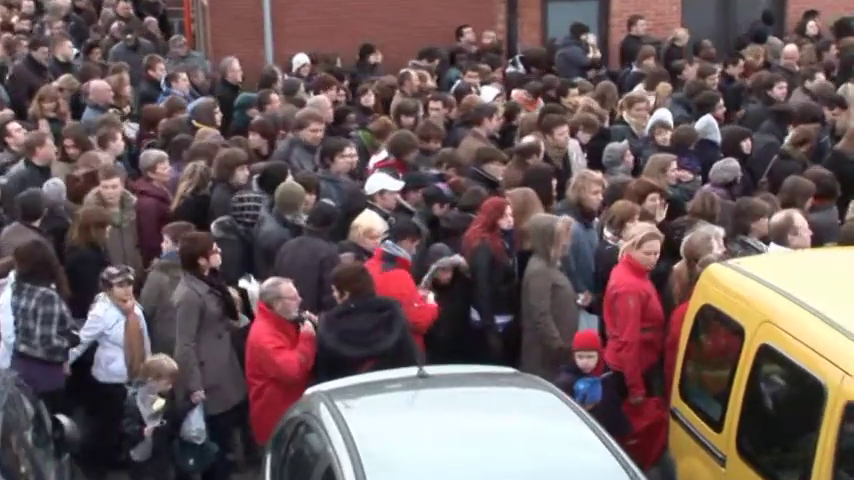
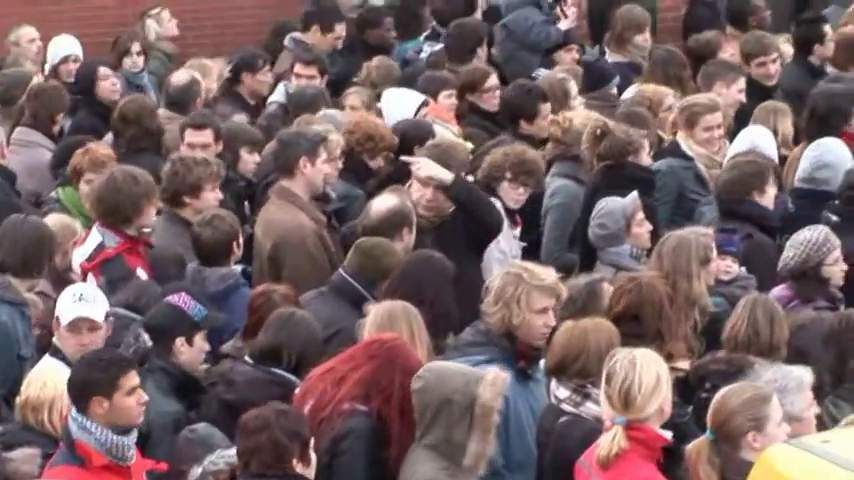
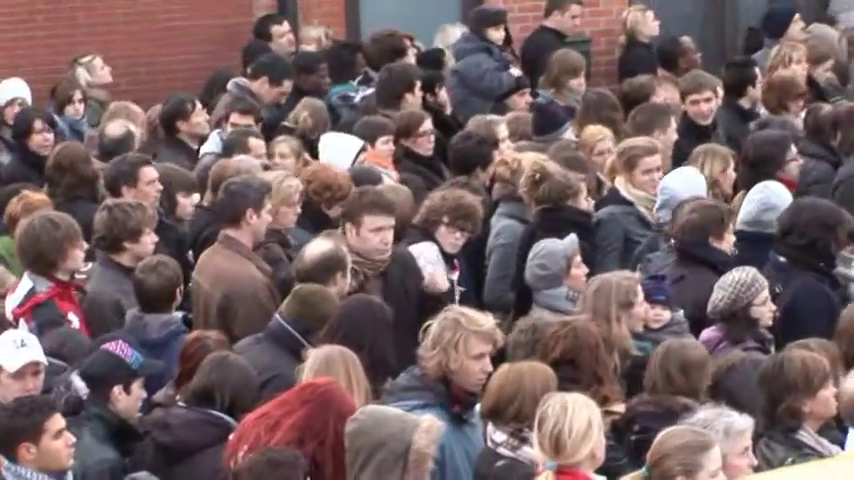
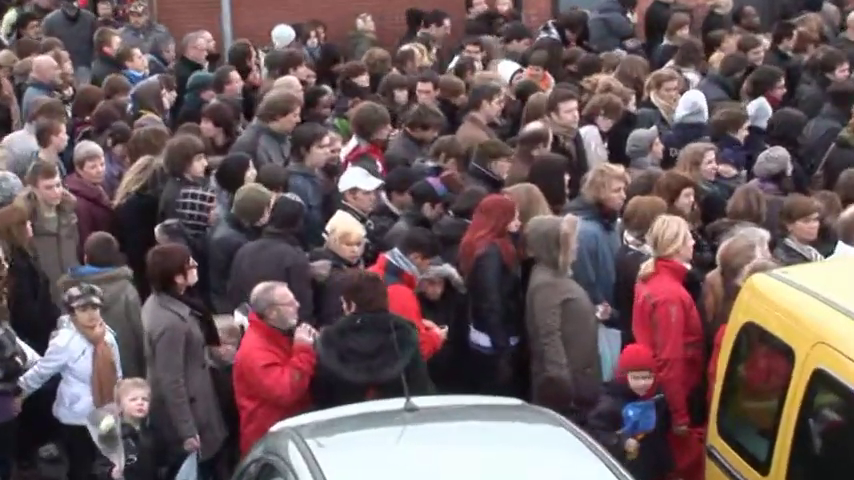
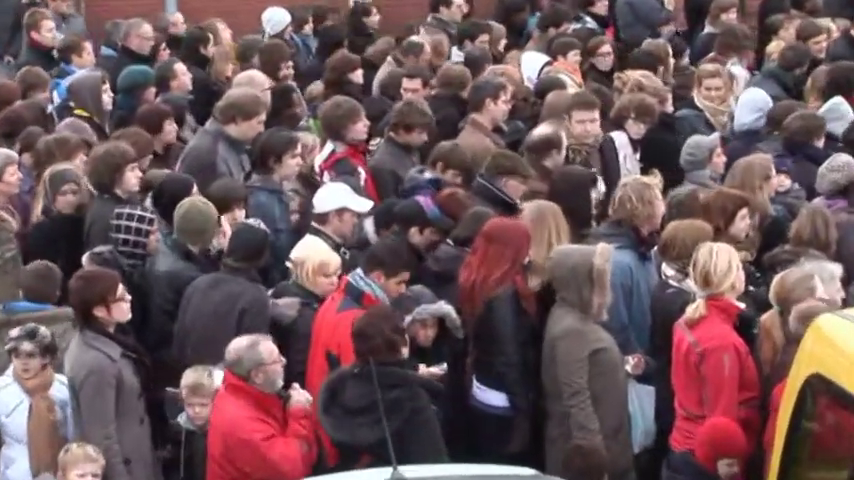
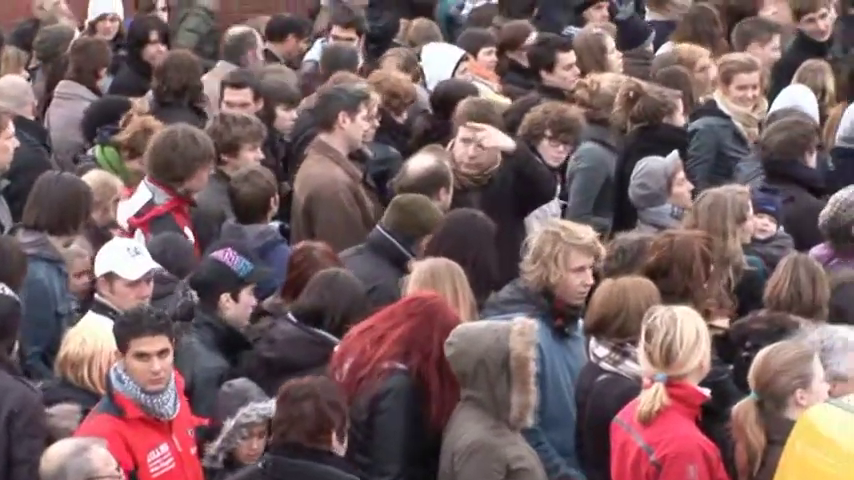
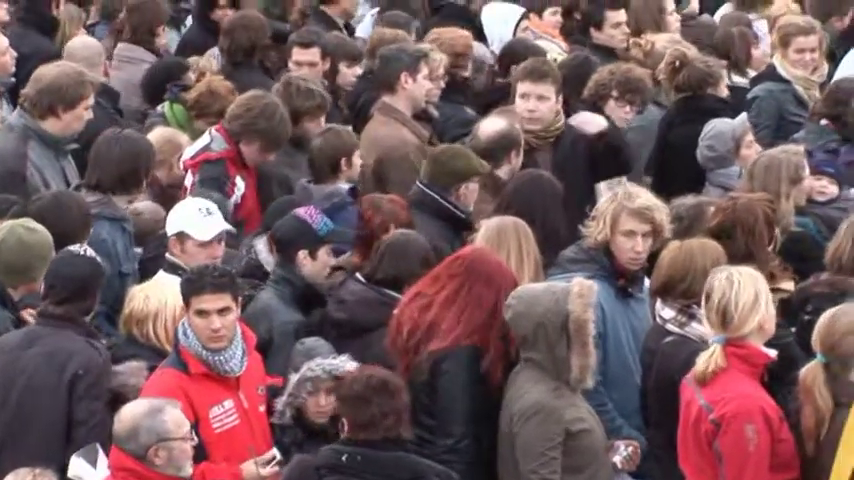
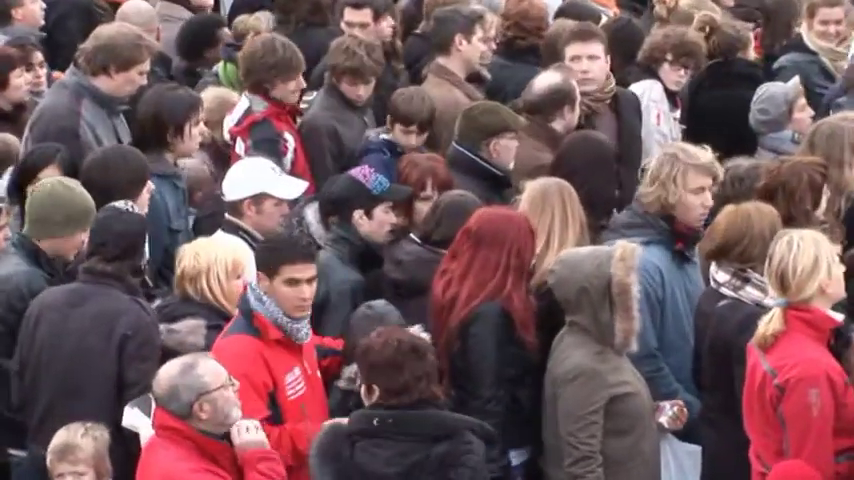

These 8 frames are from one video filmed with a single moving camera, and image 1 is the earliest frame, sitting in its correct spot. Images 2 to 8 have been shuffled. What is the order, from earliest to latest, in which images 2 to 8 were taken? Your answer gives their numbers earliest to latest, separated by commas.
4, 5, 8, 7, 6, 2, 3
